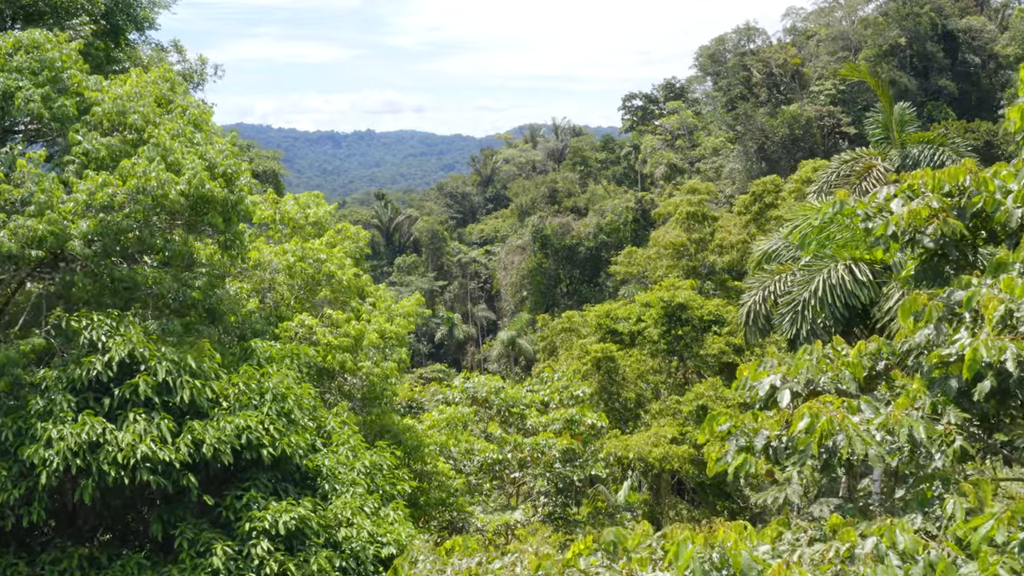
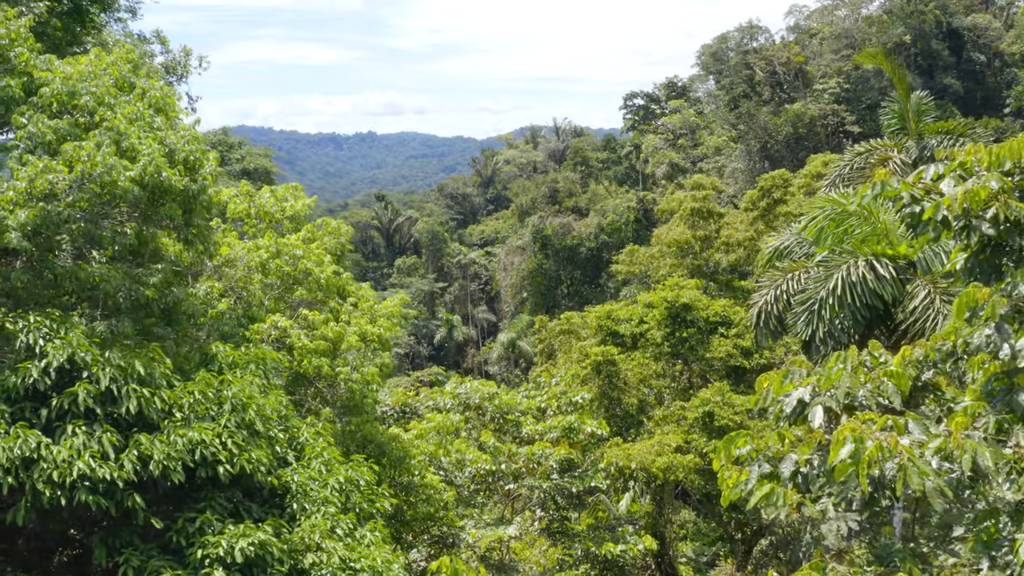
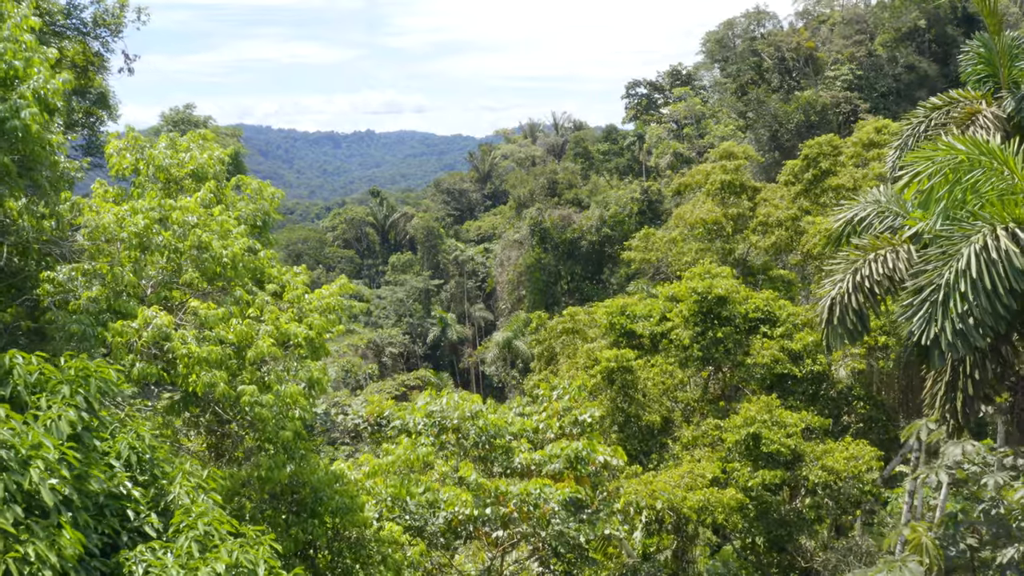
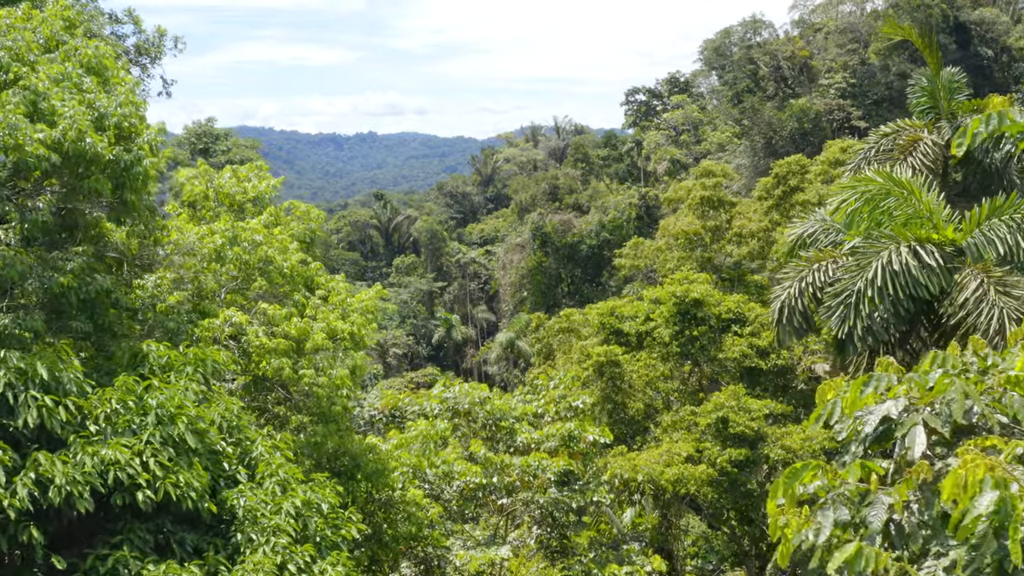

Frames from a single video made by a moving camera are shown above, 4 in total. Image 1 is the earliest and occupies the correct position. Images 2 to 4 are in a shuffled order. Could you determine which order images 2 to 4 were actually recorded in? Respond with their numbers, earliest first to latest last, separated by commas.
2, 4, 3
